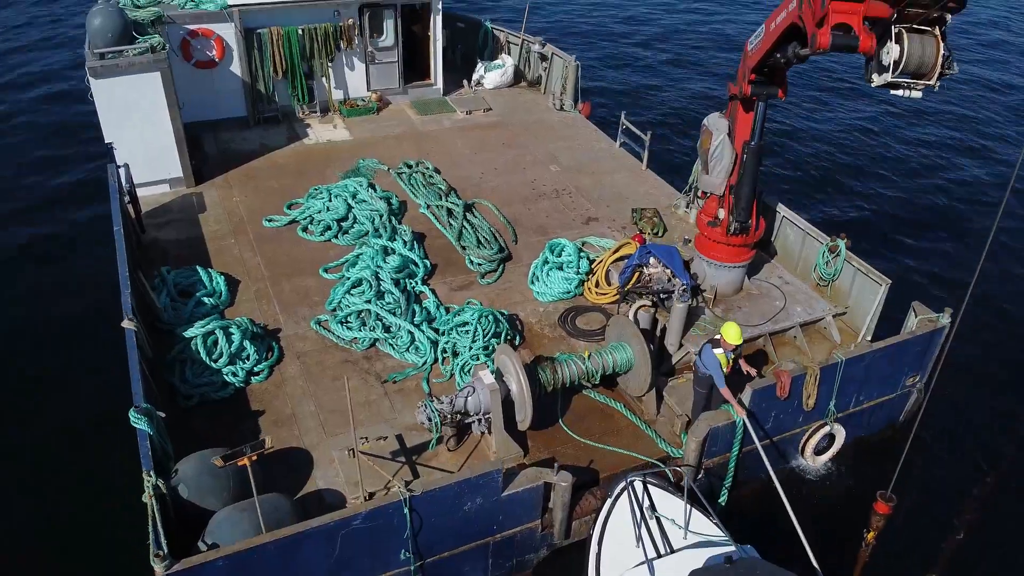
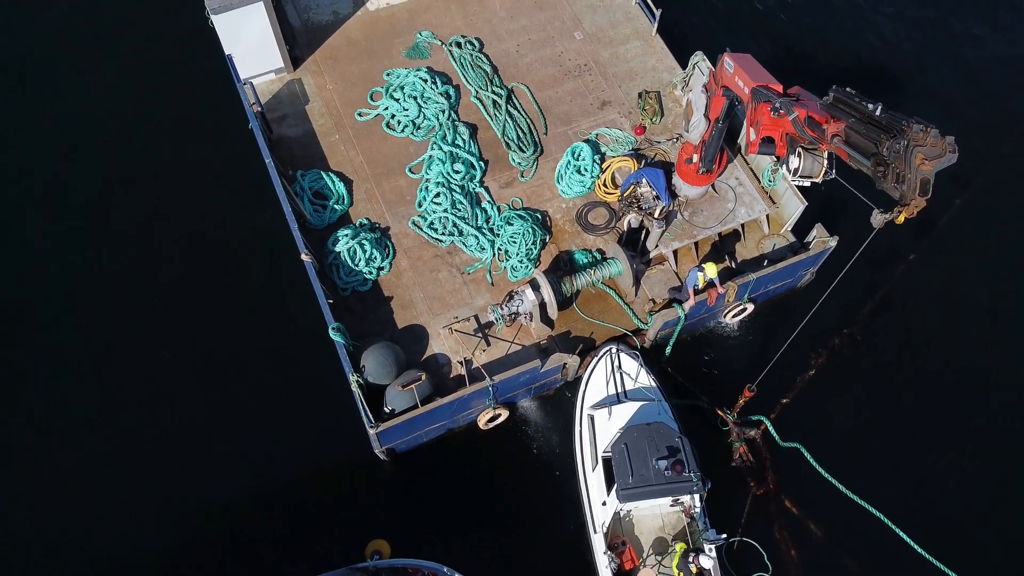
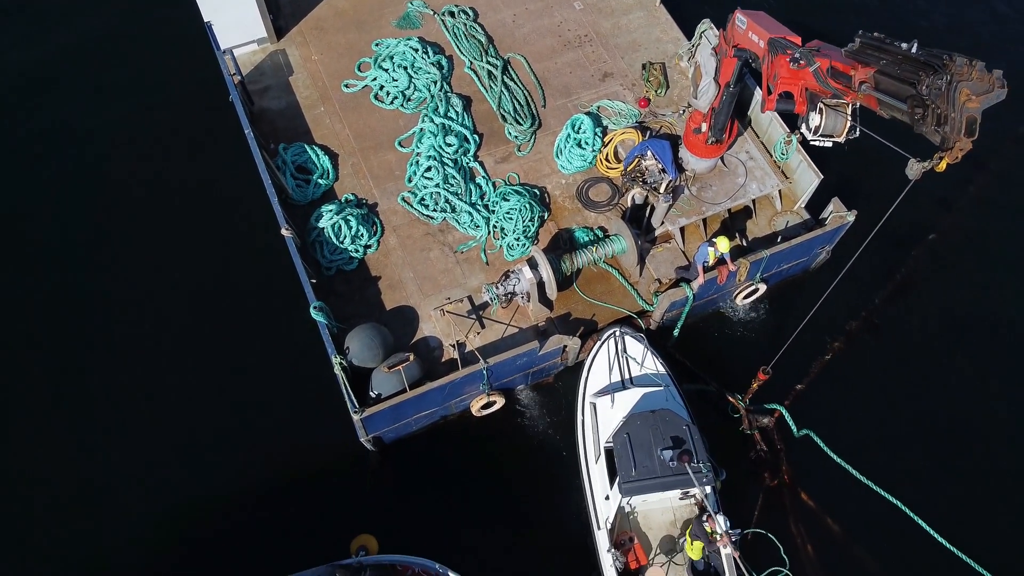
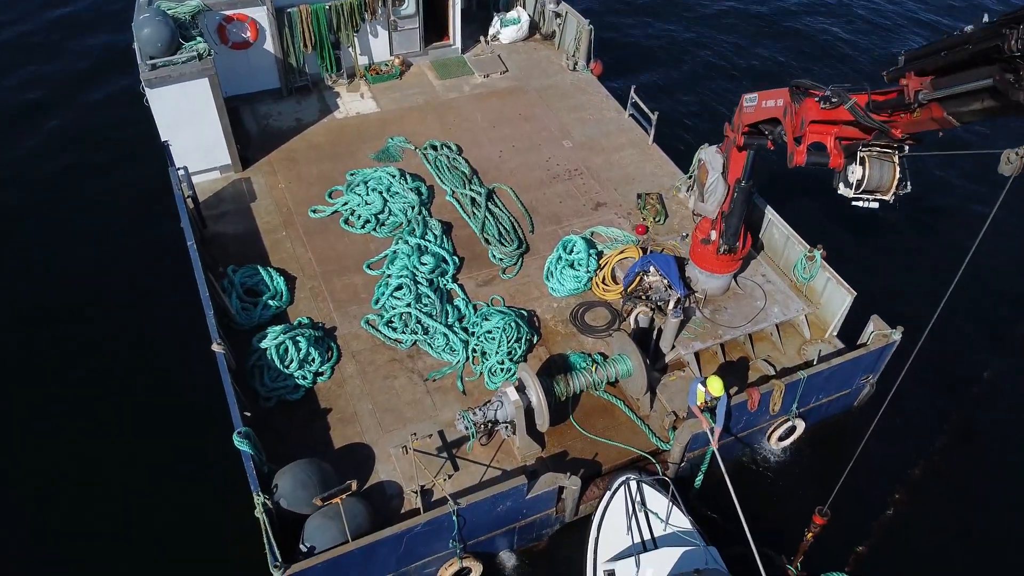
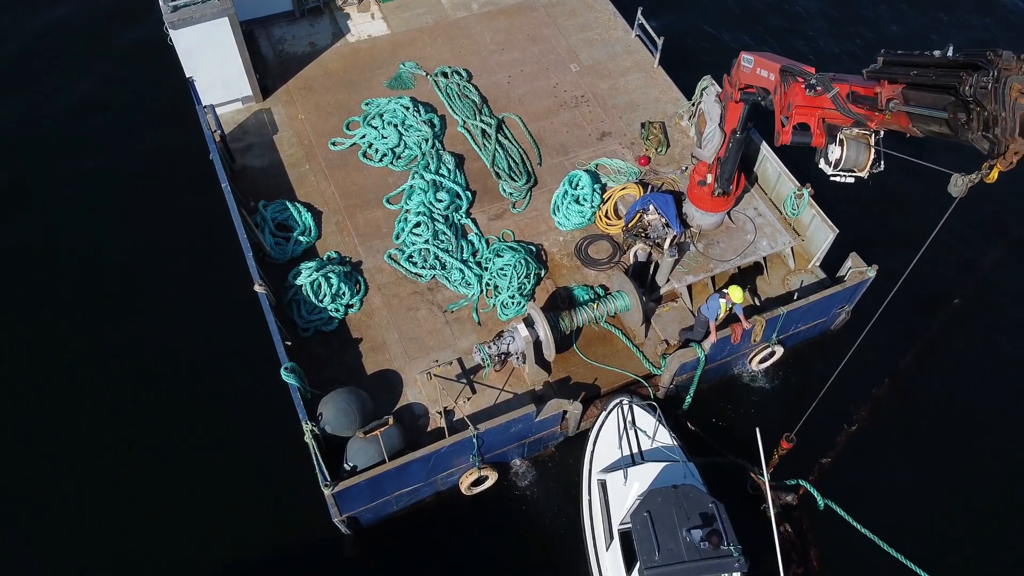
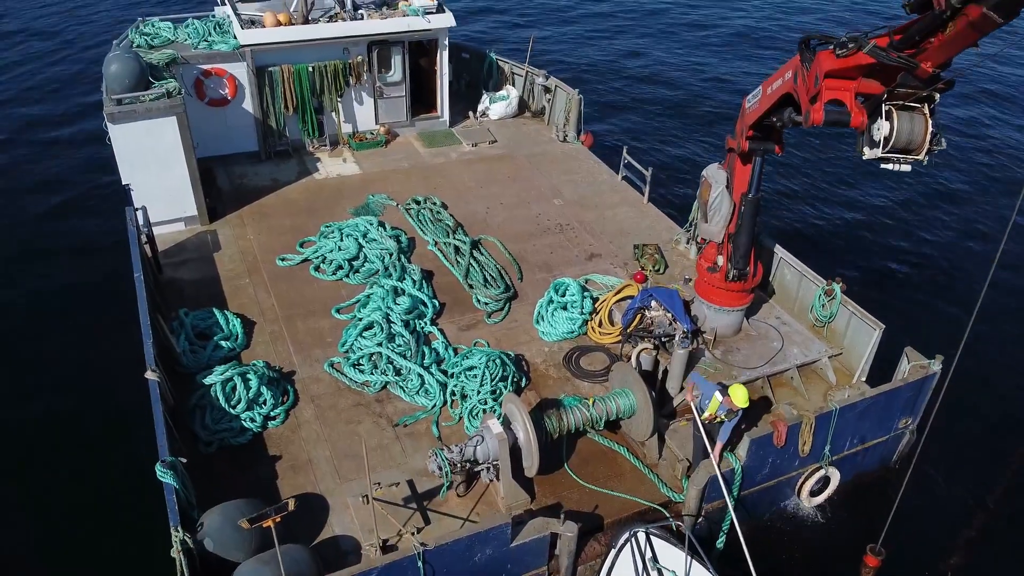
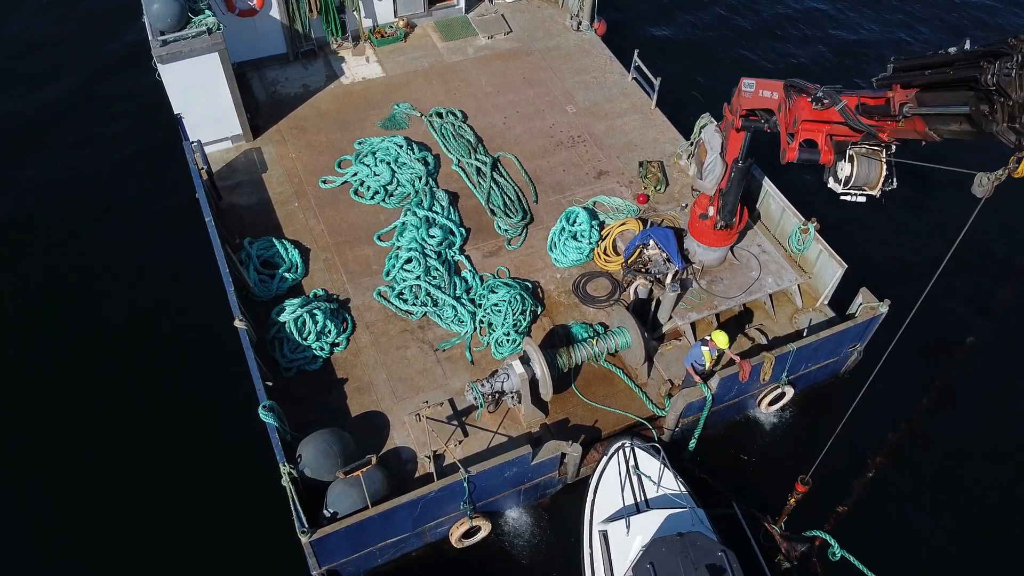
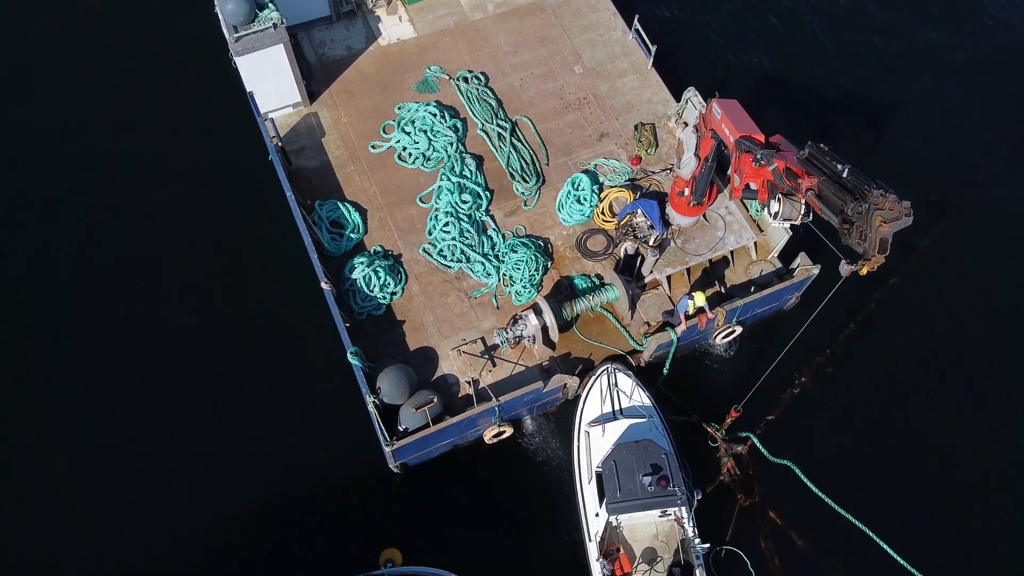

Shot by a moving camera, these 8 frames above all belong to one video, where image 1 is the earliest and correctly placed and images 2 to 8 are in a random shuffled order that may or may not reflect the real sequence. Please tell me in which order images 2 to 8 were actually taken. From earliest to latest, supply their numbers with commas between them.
6, 4, 7, 5, 3, 2, 8
